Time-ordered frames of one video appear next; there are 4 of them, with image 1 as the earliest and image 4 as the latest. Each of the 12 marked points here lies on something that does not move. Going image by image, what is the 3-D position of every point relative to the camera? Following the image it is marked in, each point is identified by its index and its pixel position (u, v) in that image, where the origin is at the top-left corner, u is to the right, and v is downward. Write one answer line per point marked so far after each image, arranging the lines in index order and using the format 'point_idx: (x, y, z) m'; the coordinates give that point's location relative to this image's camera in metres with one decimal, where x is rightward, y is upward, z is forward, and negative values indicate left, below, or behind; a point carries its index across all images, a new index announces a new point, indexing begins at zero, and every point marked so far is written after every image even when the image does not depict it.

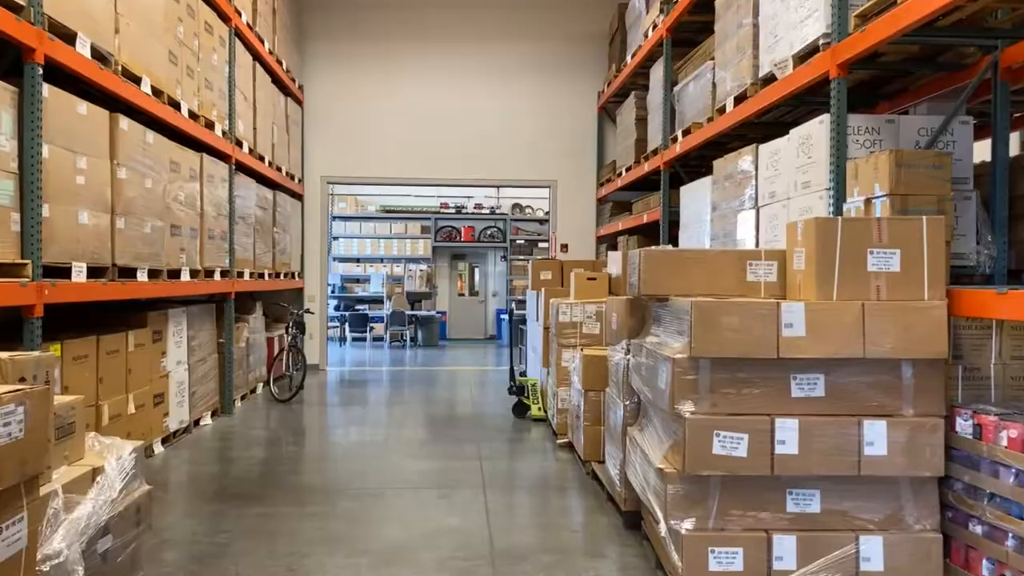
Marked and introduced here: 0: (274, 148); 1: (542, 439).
0: (-2.2, +1.3, +7.0) m
1: (+0.2, -1.0, +4.9) m
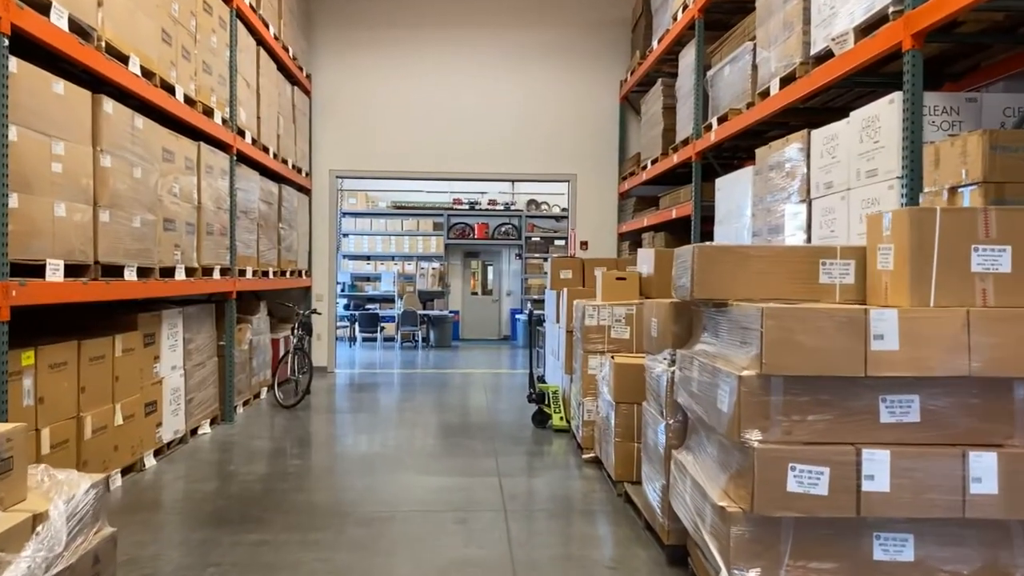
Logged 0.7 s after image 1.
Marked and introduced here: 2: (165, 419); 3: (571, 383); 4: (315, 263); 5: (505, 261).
0: (-2.0, +1.3, +6.7) m
1: (+0.3, -1.0, +4.5) m
2: (-2.0, -0.8, +4.3) m
3: (+0.4, -0.6, +4.9) m
4: (-2.1, +0.3, +8.0) m
5: (-0.1, +0.5, +13.3) m
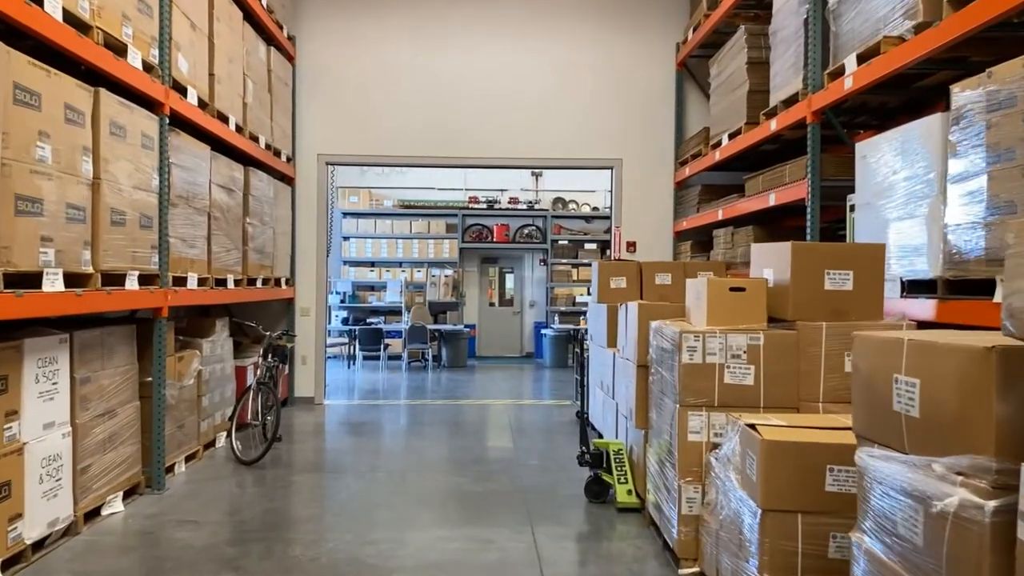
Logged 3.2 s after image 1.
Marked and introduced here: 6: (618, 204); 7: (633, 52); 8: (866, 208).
0: (-1.8, +1.2, +5.2) m
1: (+0.5, -1.0, +3.0) m
2: (-1.8, -0.8, +2.8) m
3: (+0.6, -0.7, +3.3) m
4: (-1.8, +0.2, +6.5) m
5: (+0.2, +0.3, +11.8) m
6: (+0.9, +0.7, +6.6) m
7: (+1.0, +2.0, +6.6) m
8: (+1.6, +0.4, +3.4) m
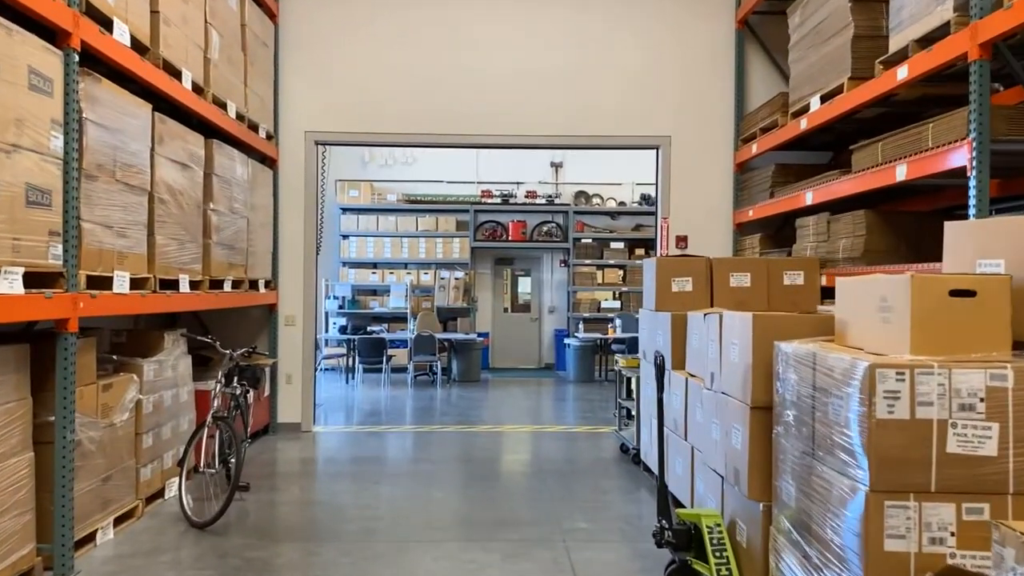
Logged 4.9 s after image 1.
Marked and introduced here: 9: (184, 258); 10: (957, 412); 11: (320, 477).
0: (-1.6, +1.2, +4.1) m
1: (+0.7, -1.1, +1.9) m
2: (-1.6, -0.8, +1.7) m
3: (+0.8, -0.7, +2.2) m
4: (-1.6, +0.1, +5.4) m
5: (+0.5, +0.3, +10.7) m
6: (+1.1, +0.7, +5.5) m
7: (+1.2, +2.0, +5.5) m
8: (+1.7, +0.3, +2.3) m
9: (-1.6, +0.1, +3.8) m
10: (+0.9, -0.2, +1.5) m
11: (-1.1, -1.1, +4.2) m
